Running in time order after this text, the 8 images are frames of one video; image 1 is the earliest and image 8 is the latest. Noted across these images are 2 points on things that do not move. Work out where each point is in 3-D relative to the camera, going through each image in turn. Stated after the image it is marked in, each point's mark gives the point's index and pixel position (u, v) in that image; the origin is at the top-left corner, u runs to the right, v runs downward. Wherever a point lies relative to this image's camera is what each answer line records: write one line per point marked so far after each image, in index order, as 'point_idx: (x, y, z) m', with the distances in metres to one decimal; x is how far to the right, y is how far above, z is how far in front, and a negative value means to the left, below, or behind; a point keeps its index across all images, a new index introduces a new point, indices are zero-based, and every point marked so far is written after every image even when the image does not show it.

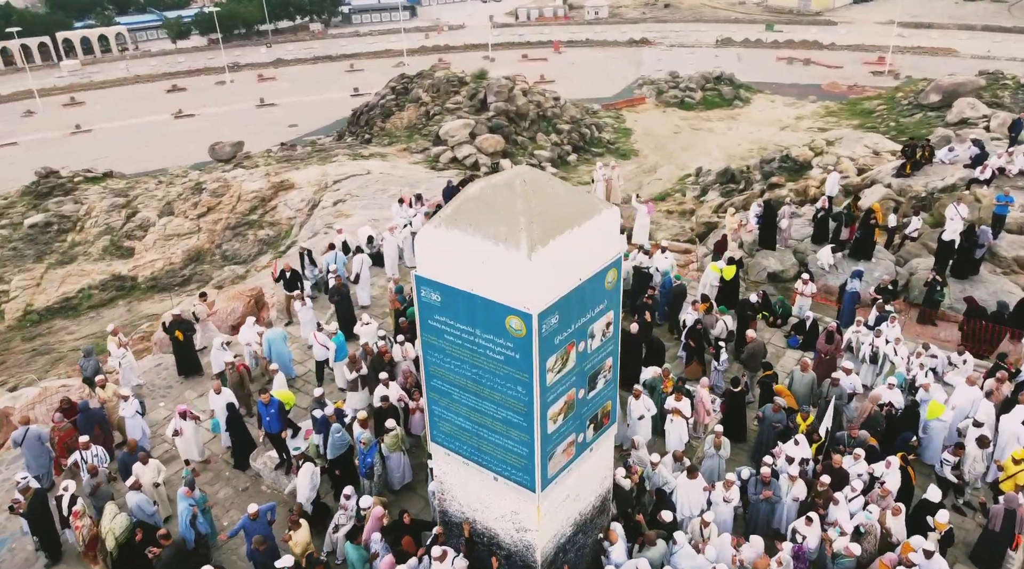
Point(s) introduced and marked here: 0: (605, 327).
0: (+0.9, -0.4, +6.6) m
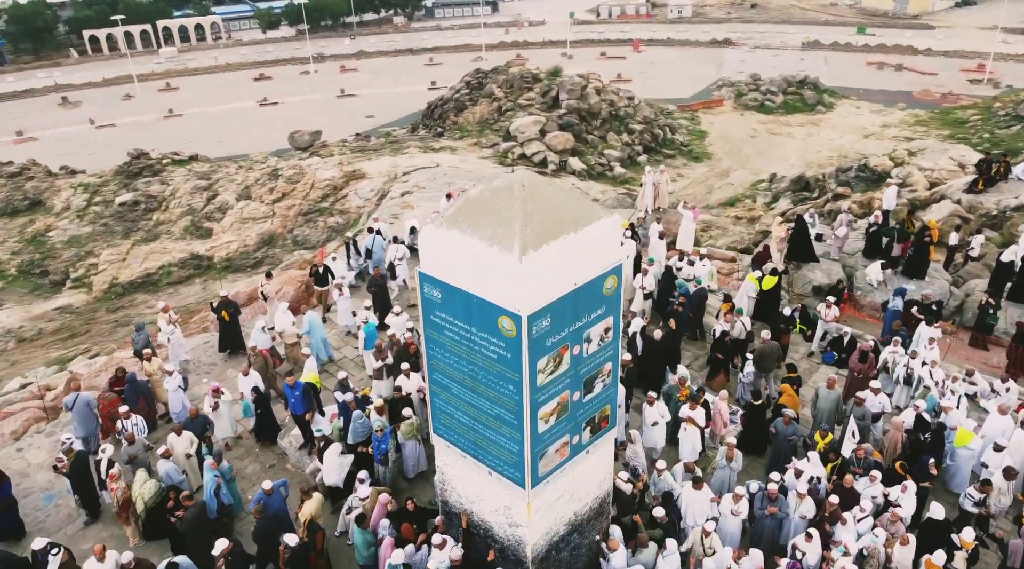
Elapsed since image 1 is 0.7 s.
0: (+0.9, -0.4, +6.7) m
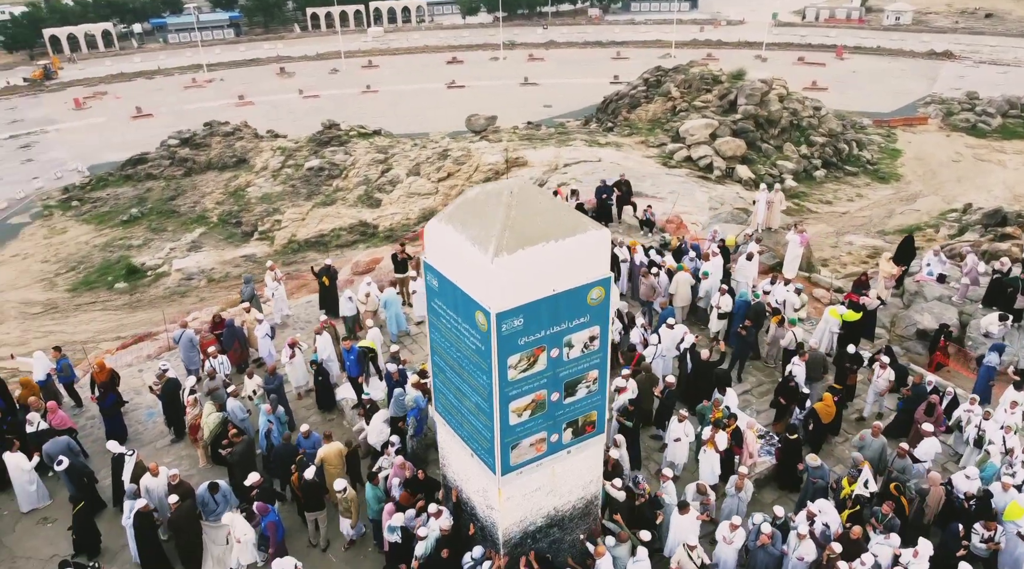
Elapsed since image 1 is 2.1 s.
0: (+0.7, -0.5, +7.0) m
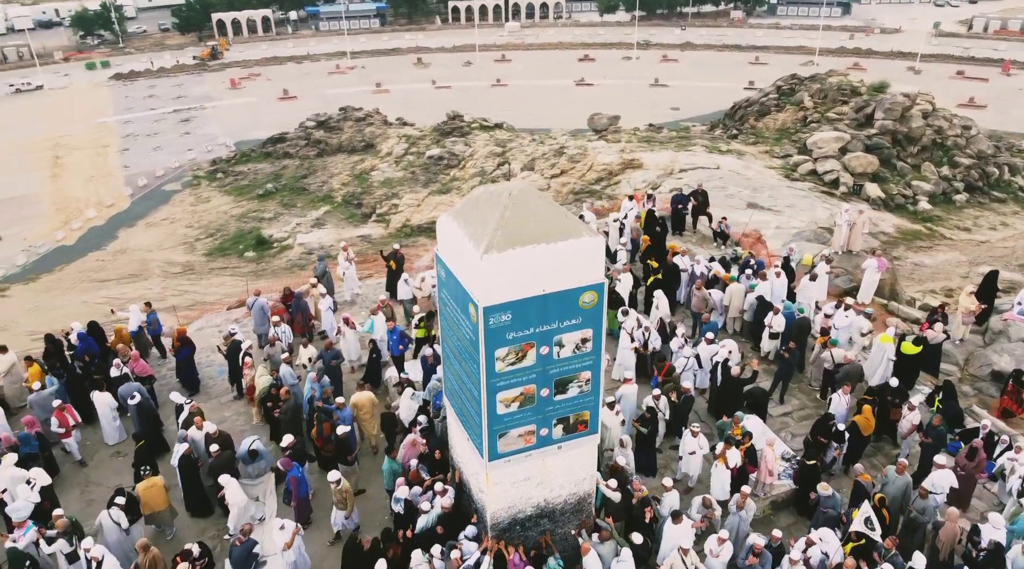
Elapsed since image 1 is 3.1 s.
0: (+0.7, -0.6, +7.2) m
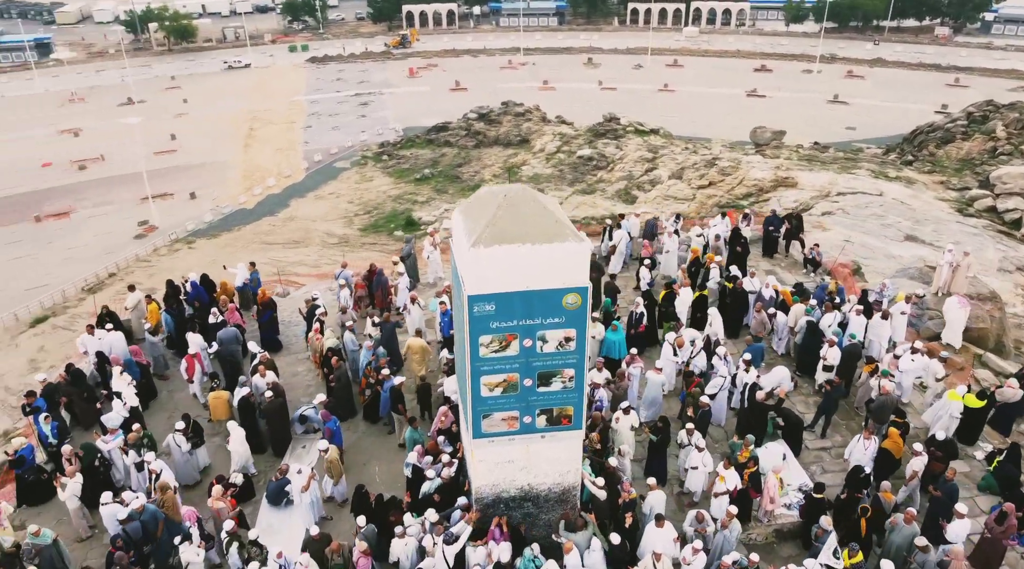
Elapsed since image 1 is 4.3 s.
0: (+0.5, -0.6, +7.7) m
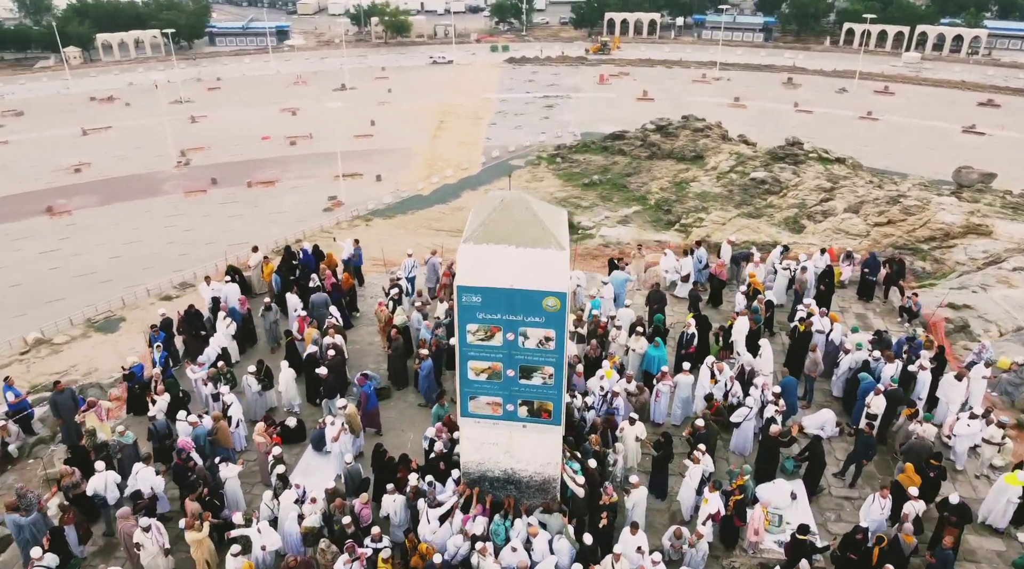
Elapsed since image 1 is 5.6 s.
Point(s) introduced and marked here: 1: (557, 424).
0: (+0.4, -0.6, +8.4) m
1: (+0.6, -1.8, +9.1) m
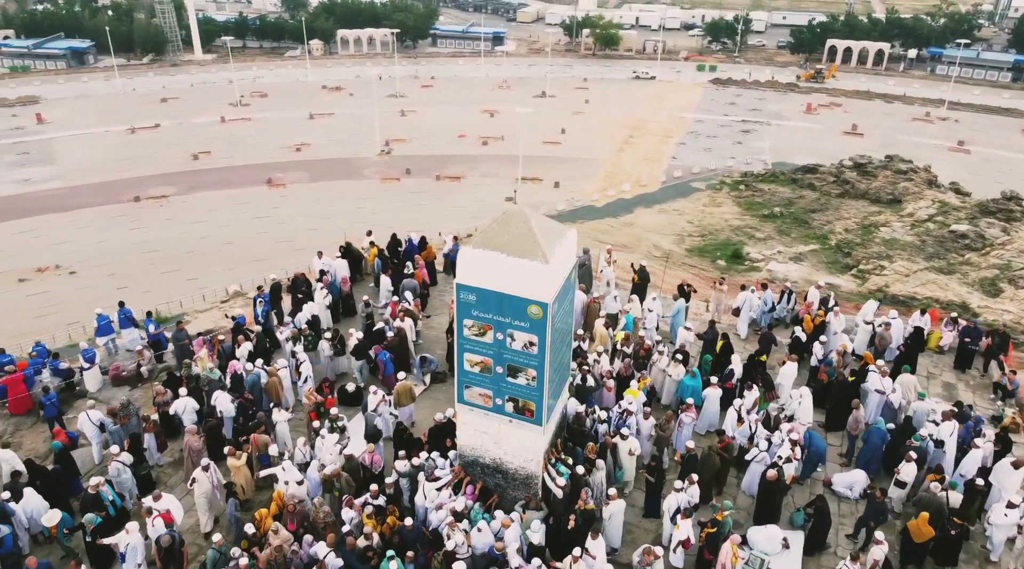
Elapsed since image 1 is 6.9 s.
0: (+0.2, -0.7, +9.2) m
1: (+0.4, -1.9, +9.8) m
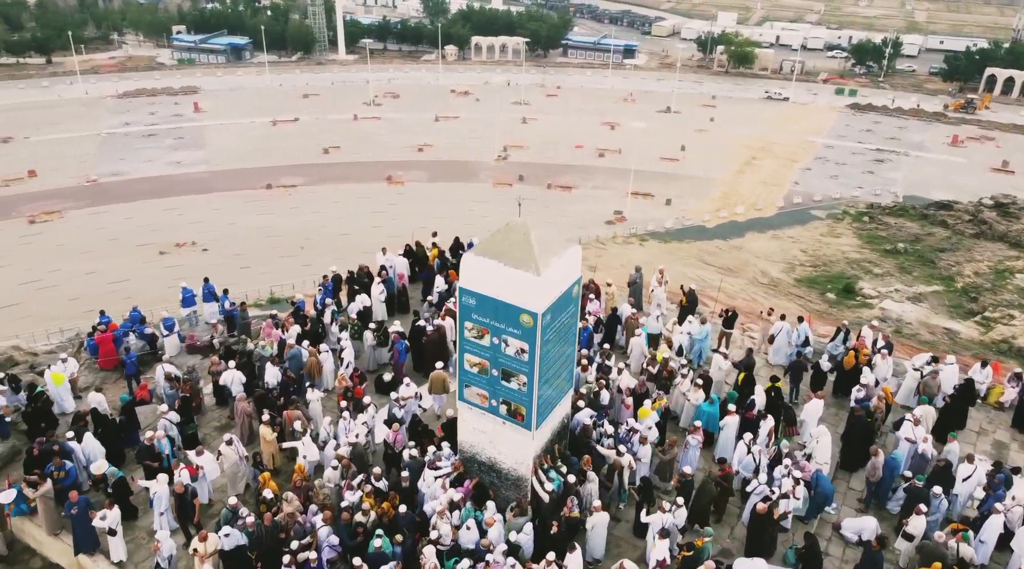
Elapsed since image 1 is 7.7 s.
0: (+0.1, -0.9, +9.7) m
1: (+0.3, -2.1, +10.2) m
